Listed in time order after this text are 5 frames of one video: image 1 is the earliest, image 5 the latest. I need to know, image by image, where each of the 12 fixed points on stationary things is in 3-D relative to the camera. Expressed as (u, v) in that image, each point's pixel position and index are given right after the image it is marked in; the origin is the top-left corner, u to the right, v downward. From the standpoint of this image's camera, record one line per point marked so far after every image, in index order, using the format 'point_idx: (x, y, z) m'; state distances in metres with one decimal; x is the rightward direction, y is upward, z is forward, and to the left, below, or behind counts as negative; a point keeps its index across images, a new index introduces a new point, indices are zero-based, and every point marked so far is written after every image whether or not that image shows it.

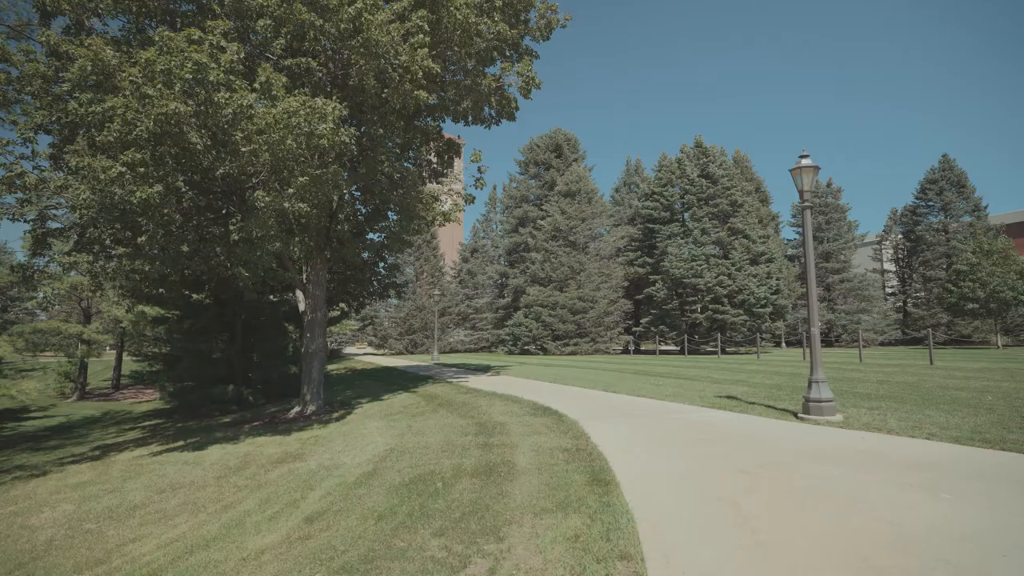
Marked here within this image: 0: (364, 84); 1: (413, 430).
0: (-3.2, +4.3, +11.5) m
1: (-1.7, -2.4, +9.4) m
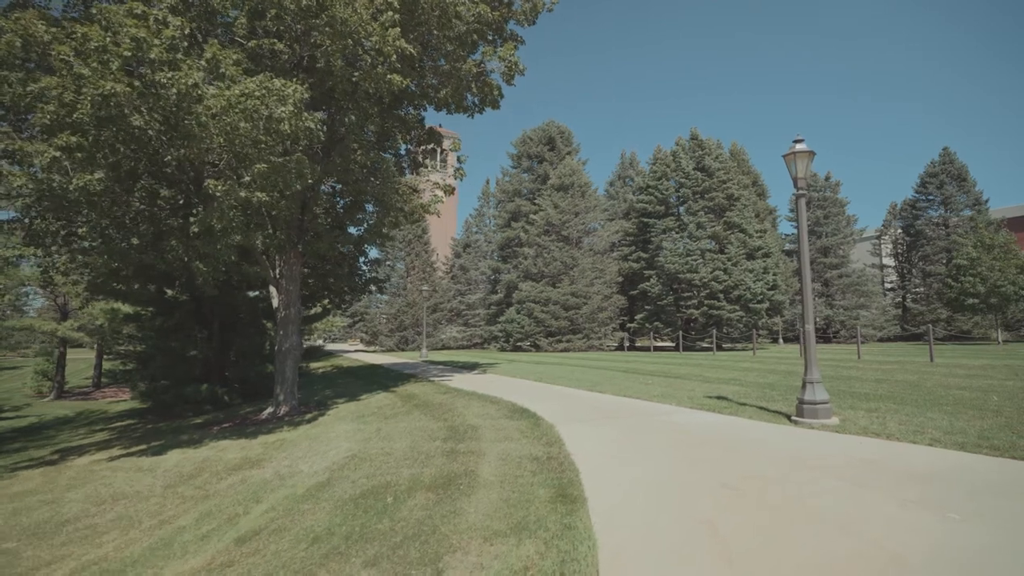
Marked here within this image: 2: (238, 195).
0: (-3.6, +4.4, +10.9) m
1: (-2.1, -2.3, +8.8) m
2: (-4.5, +1.5, +9.0) m
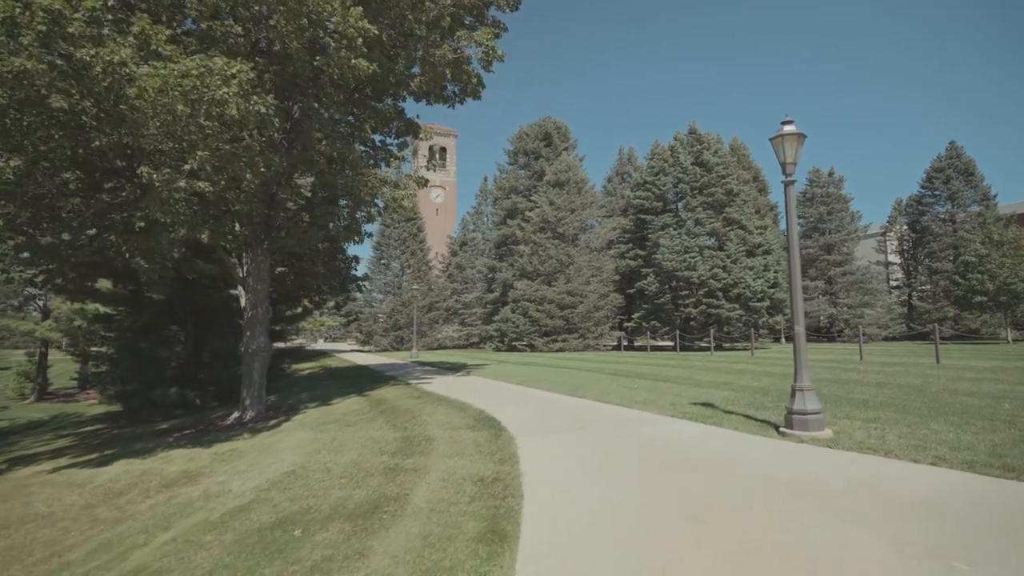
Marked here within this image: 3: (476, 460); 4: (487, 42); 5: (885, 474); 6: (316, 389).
0: (-4.1, +4.4, +10.2) m
1: (-2.6, -2.3, +8.1) m
2: (-5.0, +1.6, +8.3) m
3: (-0.4, -1.9, +6.2) m
4: (-0.6, +5.9, +13.1) m
5: (+3.8, -1.9, +5.6) m
6: (-6.1, -3.2, +17.2) m
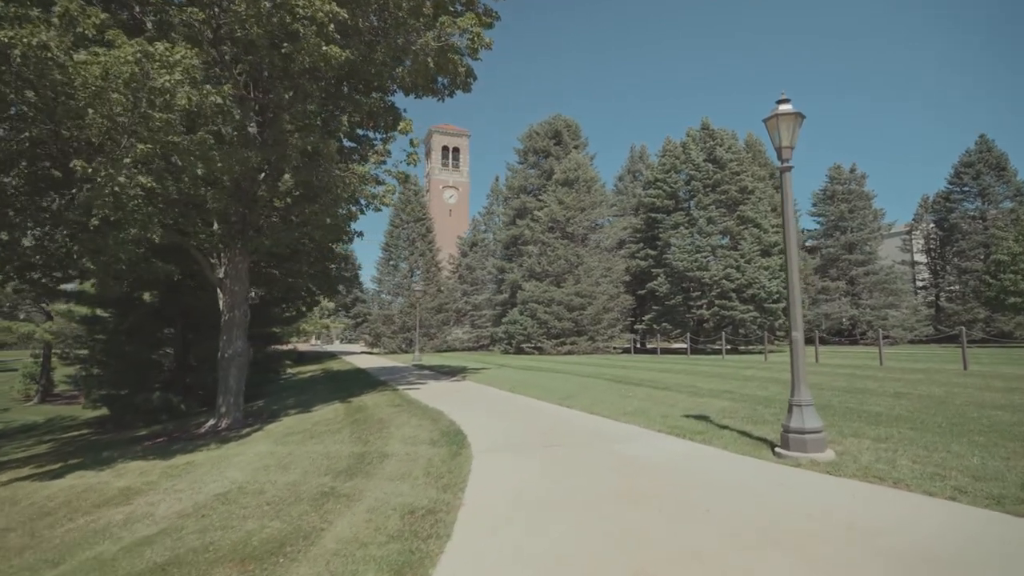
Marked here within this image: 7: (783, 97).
0: (-4.5, +4.4, +9.6) m
1: (-3.1, -2.3, +7.4) m
2: (-5.5, +1.5, +7.7) m
3: (-0.9, -1.9, +5.4) m
4: (-0.9, +5.9, +12.4) m
5: (+3.2, -1.9, +4.7) m
6: (-6.2, -3.2, +16.7) m
7: (+3.3, +2.3, +6.7) m
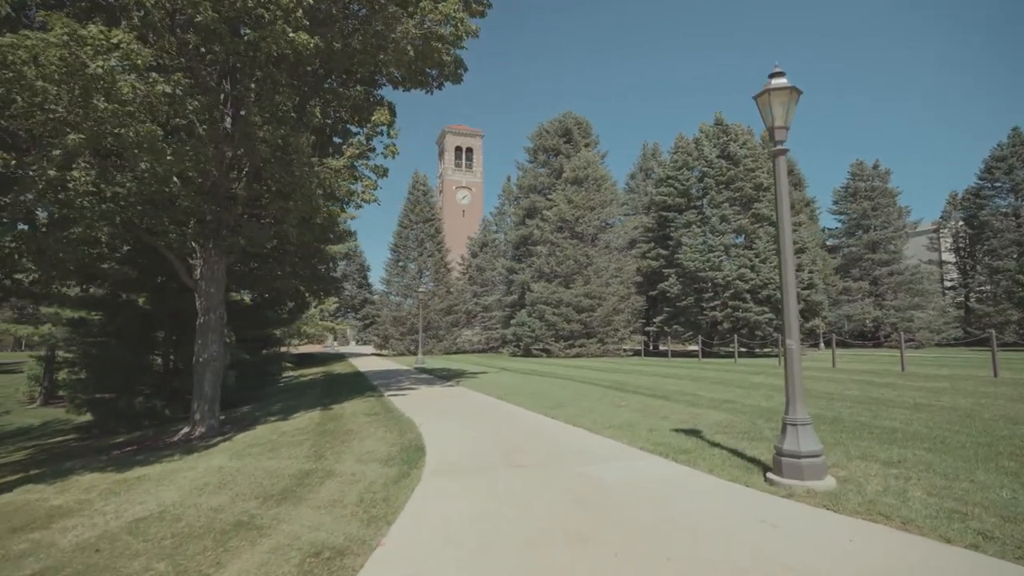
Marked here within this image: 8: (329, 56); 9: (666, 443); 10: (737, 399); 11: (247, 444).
0: (-4.9, +4.3, +9.0) m
1: (-3.5, -2.3, +6.8) m
2: (-5.9, +1.5, +7.2) m
3: (-1.4, -1.9, +4.7) m
4: (-1.2, +5.8, +11.7) m
5: (+2.7, -1.9, +3.8) m
6: (-6.4, -3.2, +16.1) m
7: (+2.8, +2.3, +5.9) m
8: (-3.7, +4.8, +11.4) m
9: (+2.1, -2.1, +7.3) m
10: (+4.3, -2.1, +10.5) m
11: (-4.5, -2.6, +9.4) m
